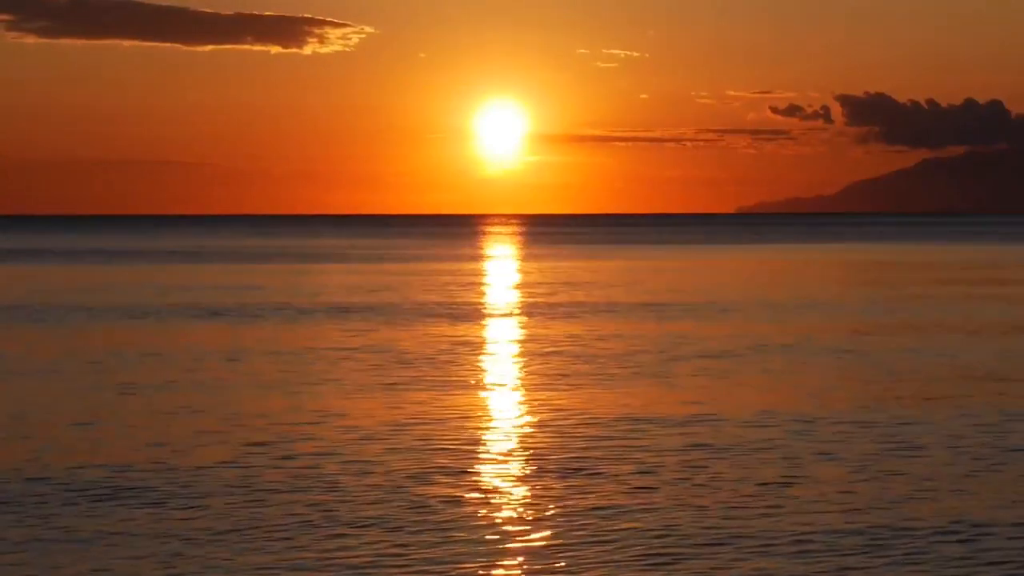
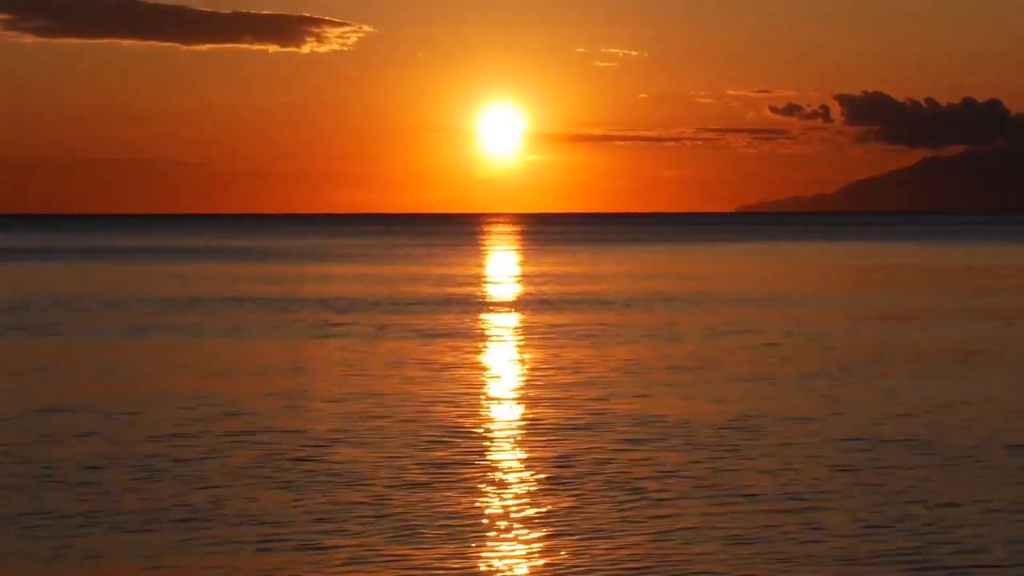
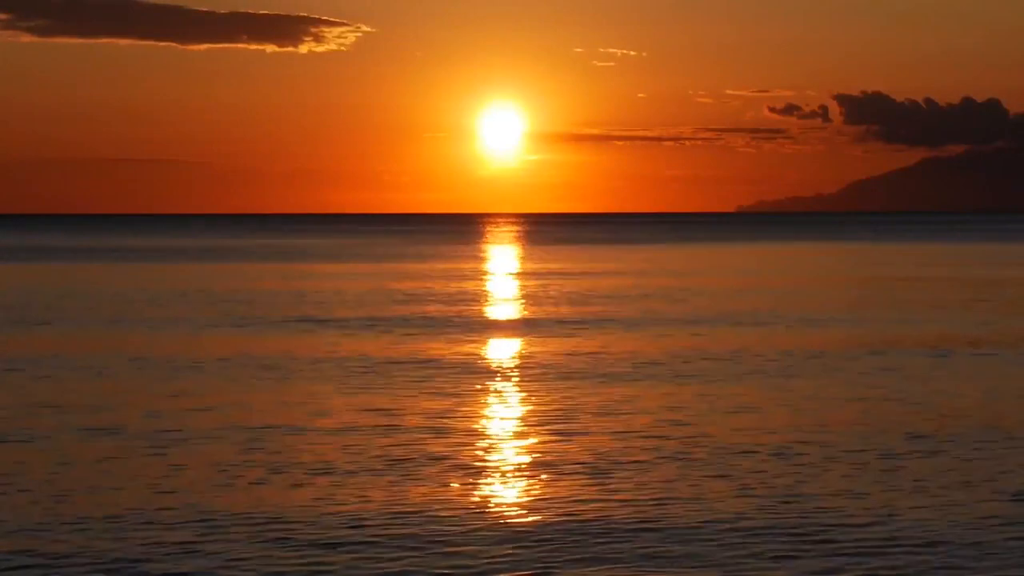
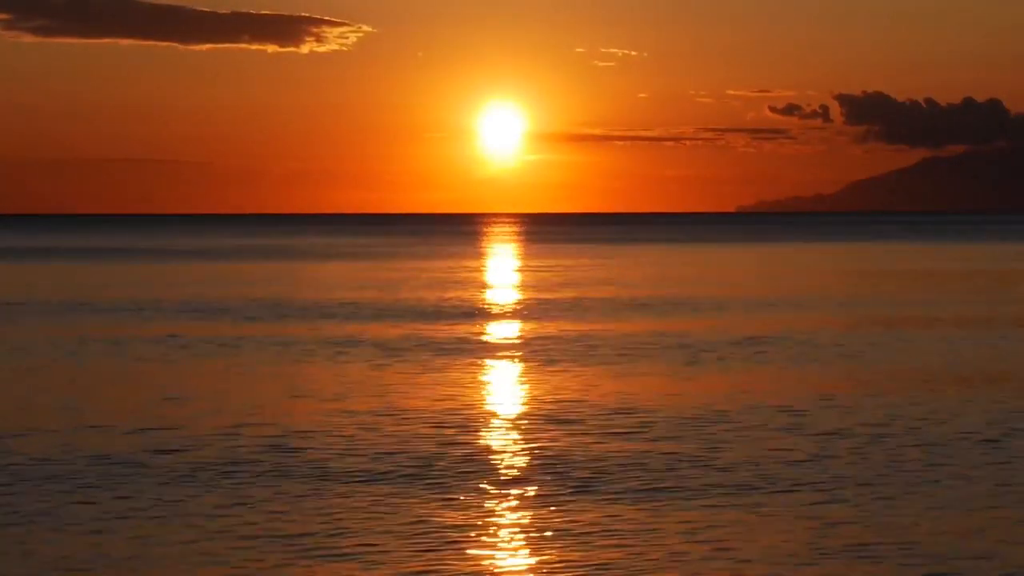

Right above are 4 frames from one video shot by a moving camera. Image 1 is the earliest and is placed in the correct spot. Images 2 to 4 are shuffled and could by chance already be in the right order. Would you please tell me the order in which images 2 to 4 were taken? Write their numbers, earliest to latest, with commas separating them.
2, 4, 3
